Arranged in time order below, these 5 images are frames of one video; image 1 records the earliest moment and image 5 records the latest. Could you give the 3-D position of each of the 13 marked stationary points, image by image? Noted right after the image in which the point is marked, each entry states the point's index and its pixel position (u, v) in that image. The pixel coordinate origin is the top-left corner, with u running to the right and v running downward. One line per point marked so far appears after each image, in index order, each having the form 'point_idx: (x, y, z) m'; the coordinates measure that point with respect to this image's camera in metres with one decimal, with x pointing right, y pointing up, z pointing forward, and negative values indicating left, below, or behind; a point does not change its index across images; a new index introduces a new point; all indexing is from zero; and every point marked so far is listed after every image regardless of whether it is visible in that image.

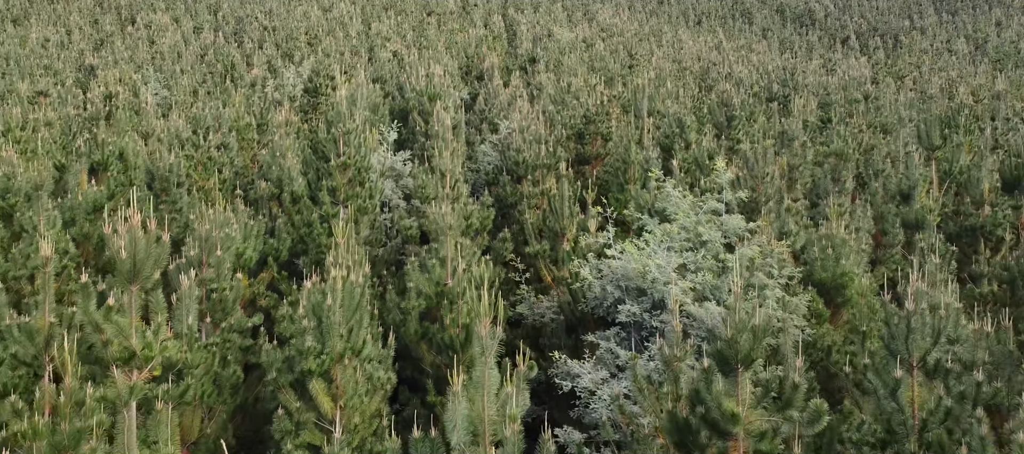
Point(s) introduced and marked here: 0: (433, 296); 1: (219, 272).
0: (-1.1, -1.0, +13.3) m
1: (-3.8, -0.7, +13.2) m
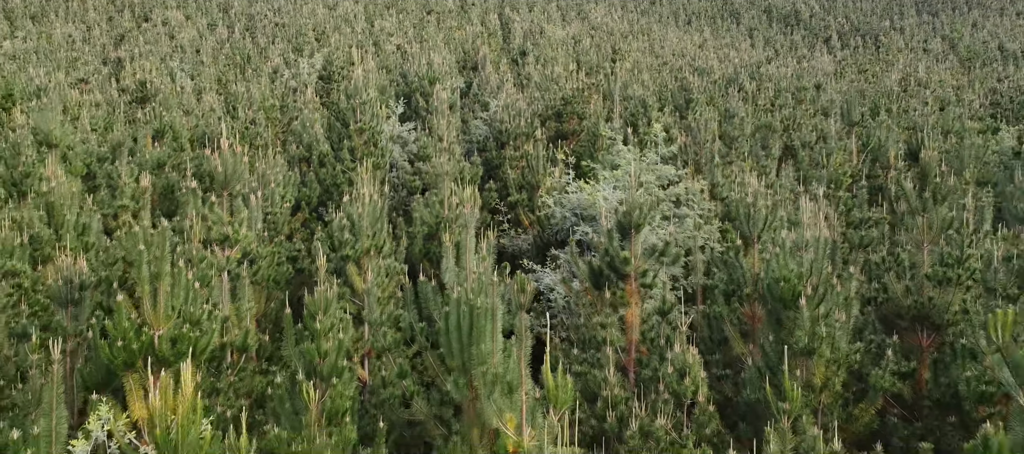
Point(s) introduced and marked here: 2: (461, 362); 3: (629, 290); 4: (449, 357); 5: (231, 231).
0: (-1.4, +0.1, +17.9) m
1: (-4.1, +0.4, +17.8) m
2: (-0.5, -1.4, +10.1) m
3: (+1.5, -0.8, +12.9) m
4: (-0.6, -1.4, +10.2) m
5: (-4.0, -0.1, +14.7) m
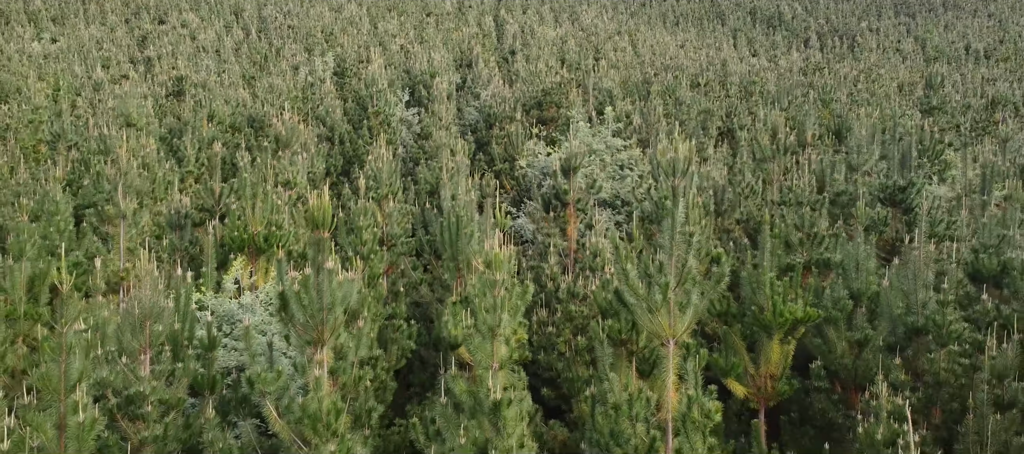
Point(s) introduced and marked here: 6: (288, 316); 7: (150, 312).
0: (-1.8, +1.1, +23.8) m
1: (-4.6, +1.5, +23.6) m
2: (-0.9, -0.4, +15.9) m
3: (+1.0, +0.3, +18.7) m
4: (-1.0, -0.4, +16.0) m
5: (-4.4, +0.9, +20.5) m
6: (-2.3, -0.9, +10.7) m
7: (-3.9, -0.9, +11.1) m
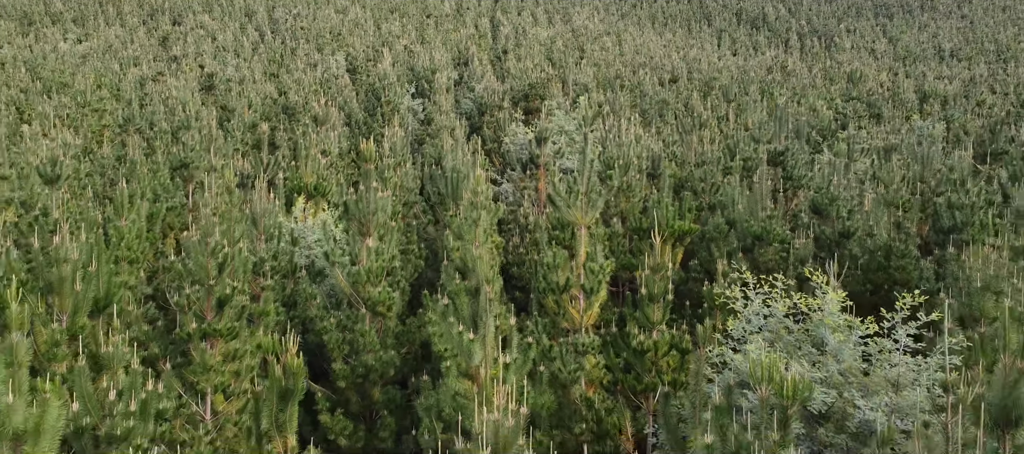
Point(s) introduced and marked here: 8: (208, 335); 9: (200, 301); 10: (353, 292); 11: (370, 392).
0: (-2.2, +2.2, +30.0) m
1: (-5.0, +2.5, +29.8) m
2: (-1.3, +0.7, +22.1) m
3: (+0.6, +1.3, +24.9) m
4: (-1.4, +0.7, +22.2) m
5: (-4.8, +2.0, +26.7) m
6: (-2.7, +0.2, +16.9) m
7: (-4.3, +0.1, +17.3) m
8: (-3.7, -1.3, +12.5) m
9: (-3.9, -0.9, +12.8) m
10: (-2.5, -1.0, +16.2) m
11: (-2.1, -2.5, +15.4) m
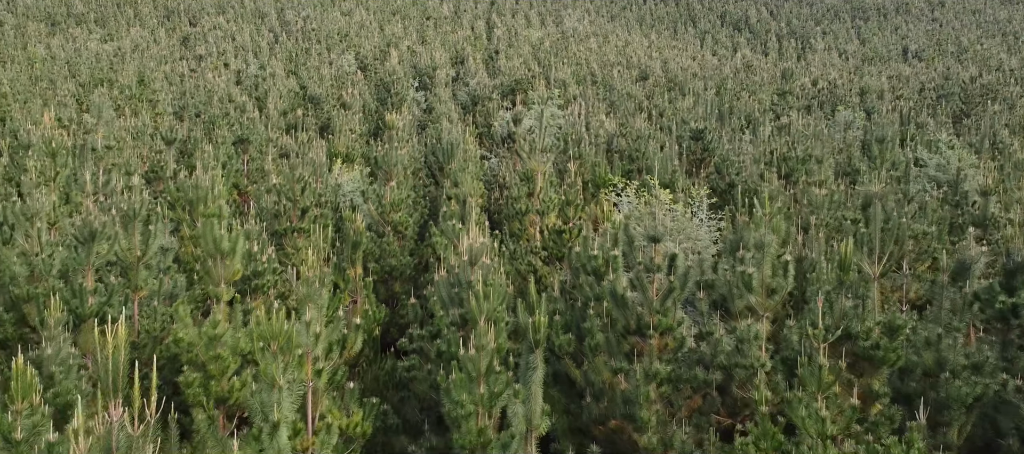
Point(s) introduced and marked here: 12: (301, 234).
0: (-2.8, +3.4, +37.3) m
1: (-5.5, +3.8, +37.2) m
2: (-1.8, +1.9, +29.5) m
3: (+0.1, +2.5, +32.2) m
4: (-1.9, +1.9, +29.5) m
5: (-5.3, +3.2, +34.1) m
6: (-3.2, +1.4, +24.3) m
7: (-4.8, +1.4, +24.6) m
8: (-4.2, -0.1, +19.8) m
9: (-4.4, +0.3, +20.1) m
10: (-3.0, +0.2, +23.5) m
11: (-2.6, -1.3, +22.7) m
12: (-4.1, -0.2, +19.9) m
